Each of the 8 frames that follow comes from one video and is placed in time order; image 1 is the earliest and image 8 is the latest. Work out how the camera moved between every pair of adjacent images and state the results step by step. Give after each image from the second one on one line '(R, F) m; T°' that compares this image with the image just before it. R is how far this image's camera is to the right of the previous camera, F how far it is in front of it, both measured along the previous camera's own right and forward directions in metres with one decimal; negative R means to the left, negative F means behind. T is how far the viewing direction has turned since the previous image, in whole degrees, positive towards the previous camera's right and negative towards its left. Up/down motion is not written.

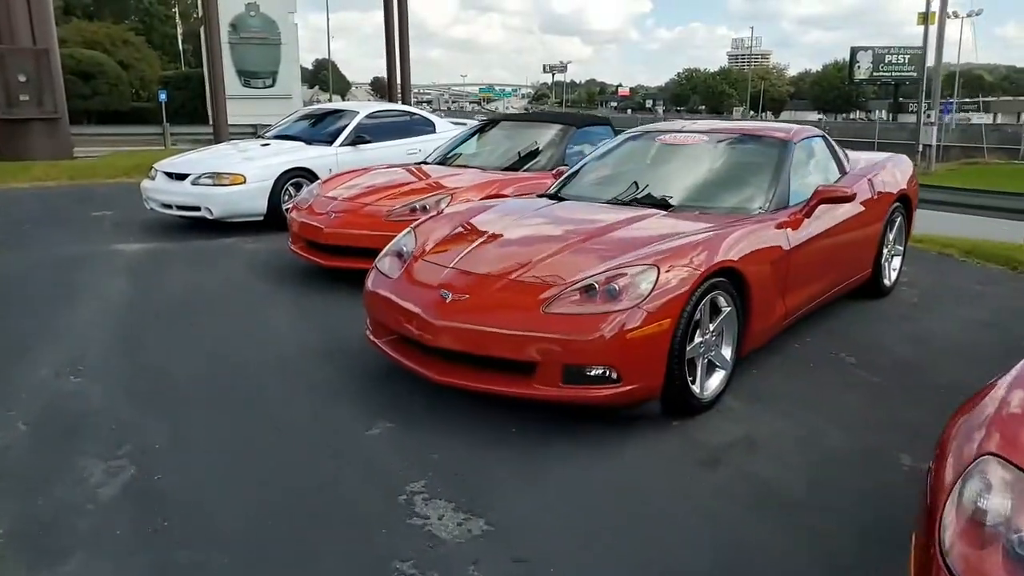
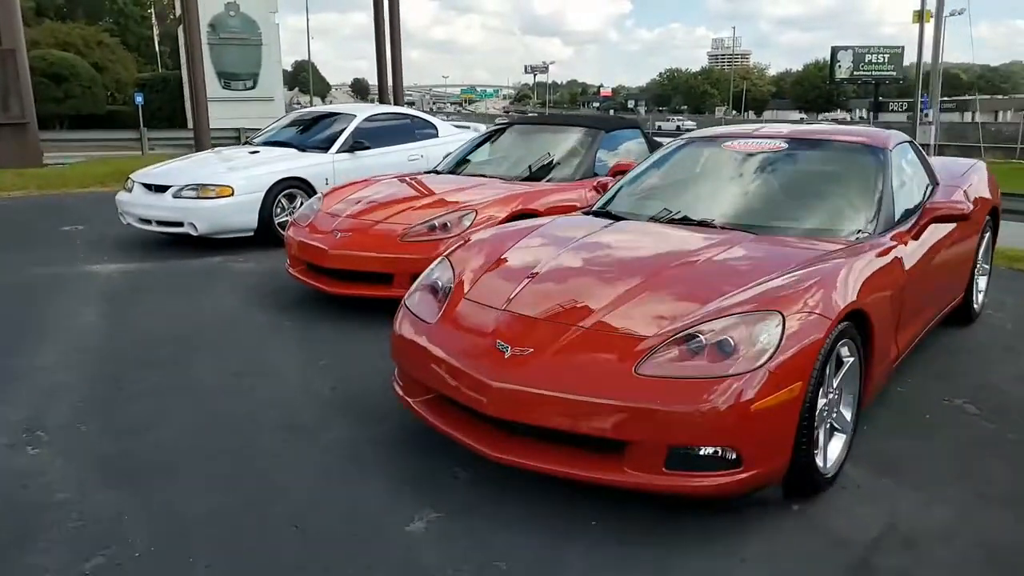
(-0.3, +0.7) m; +1°
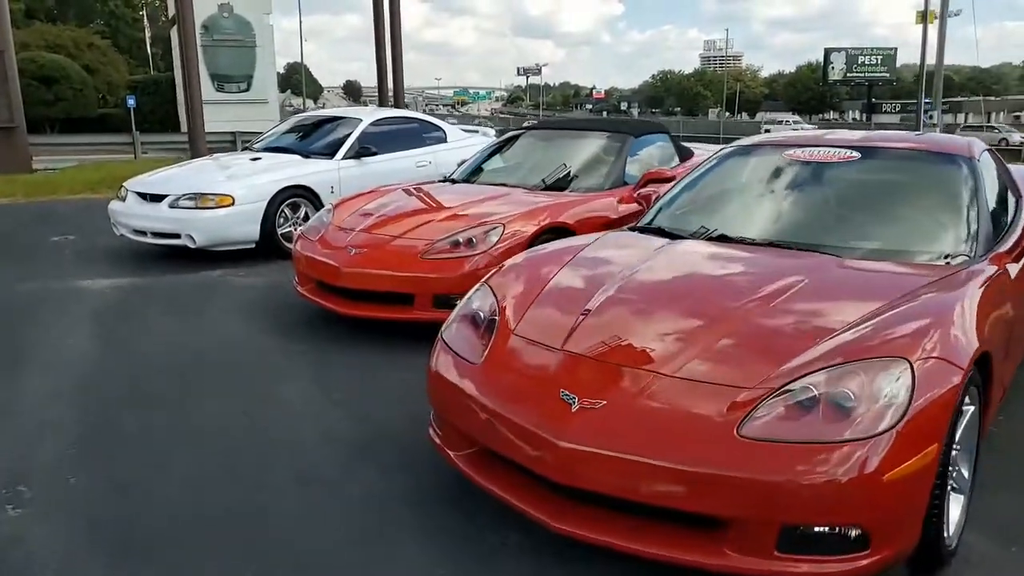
(-0.2, +0.4) m; 0°
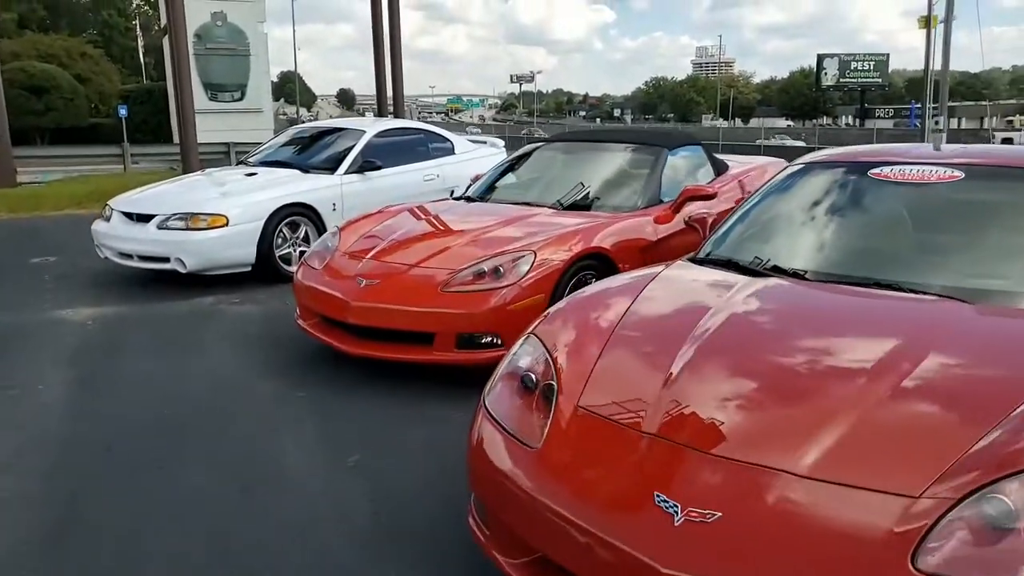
(-0.2, +0.6) m; 0°
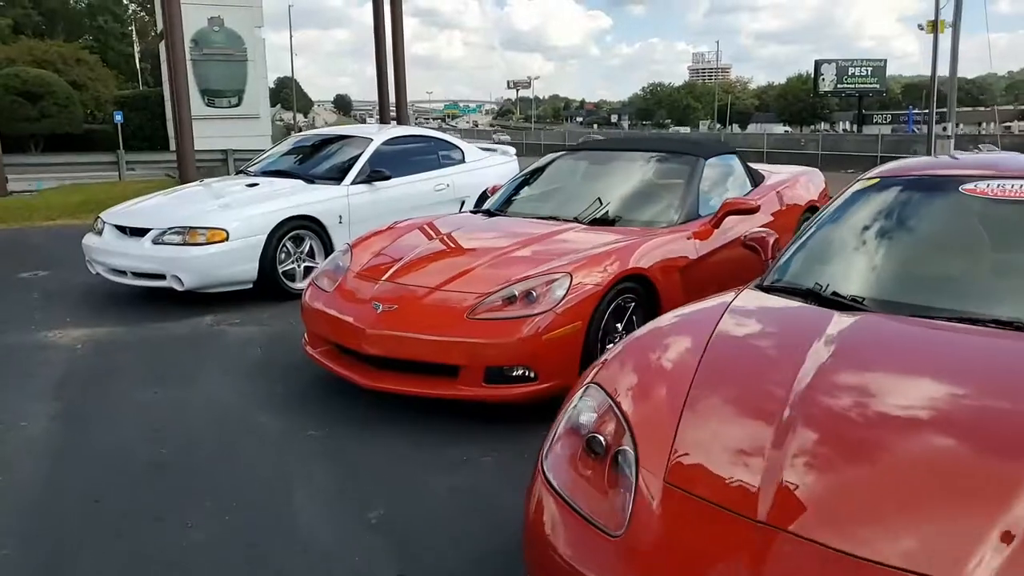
(-0.2, +0.4) m; 0°
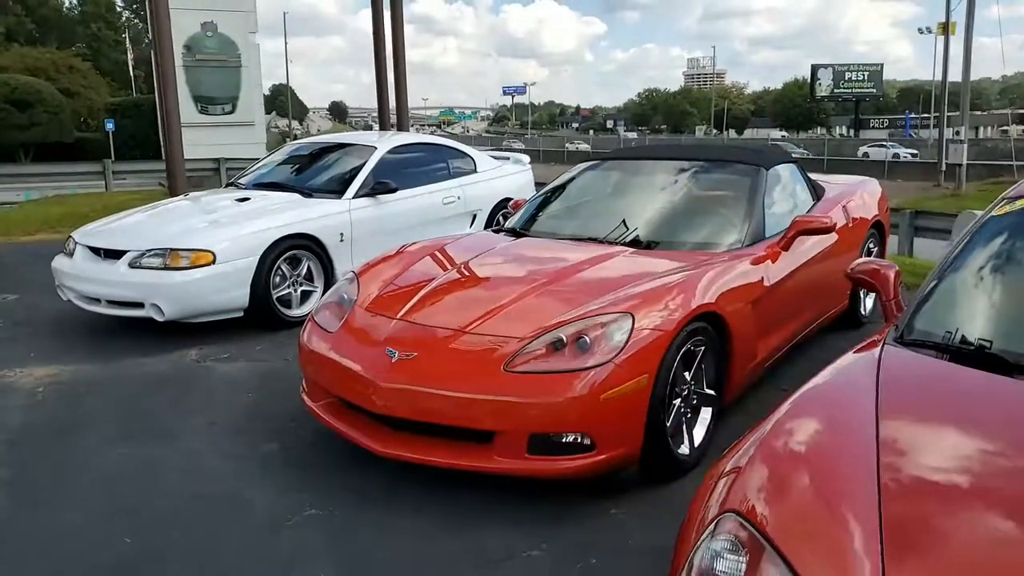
(-0.2, +0.7) m; 0°
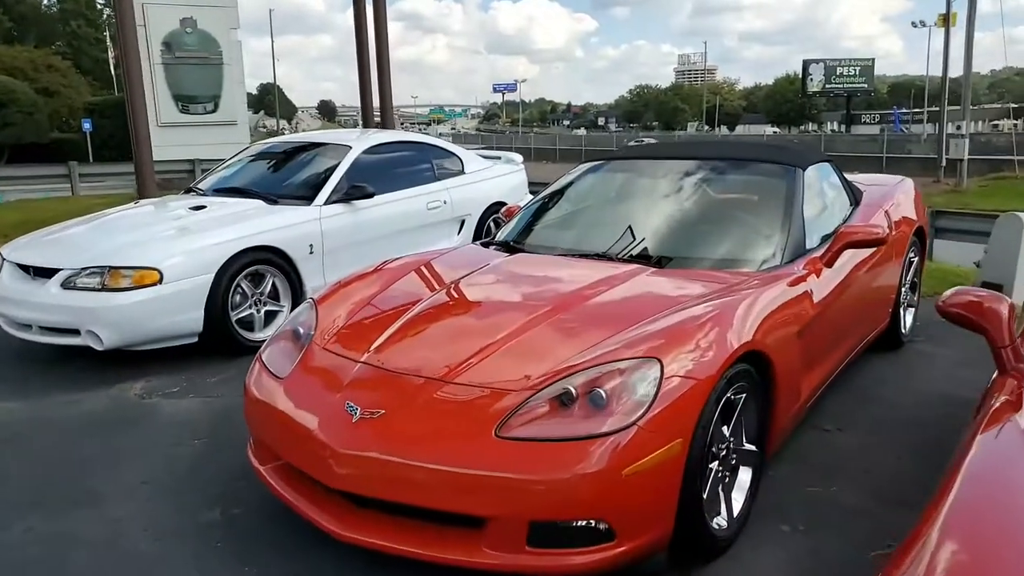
(0.0, +0.7) m; +1°
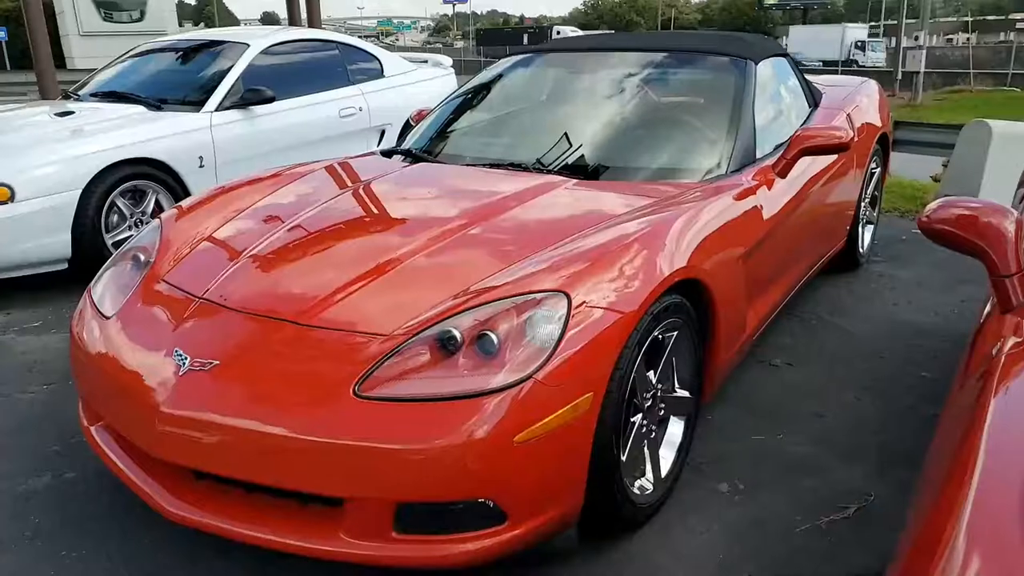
(+0.2, +0.5) m; +3°
